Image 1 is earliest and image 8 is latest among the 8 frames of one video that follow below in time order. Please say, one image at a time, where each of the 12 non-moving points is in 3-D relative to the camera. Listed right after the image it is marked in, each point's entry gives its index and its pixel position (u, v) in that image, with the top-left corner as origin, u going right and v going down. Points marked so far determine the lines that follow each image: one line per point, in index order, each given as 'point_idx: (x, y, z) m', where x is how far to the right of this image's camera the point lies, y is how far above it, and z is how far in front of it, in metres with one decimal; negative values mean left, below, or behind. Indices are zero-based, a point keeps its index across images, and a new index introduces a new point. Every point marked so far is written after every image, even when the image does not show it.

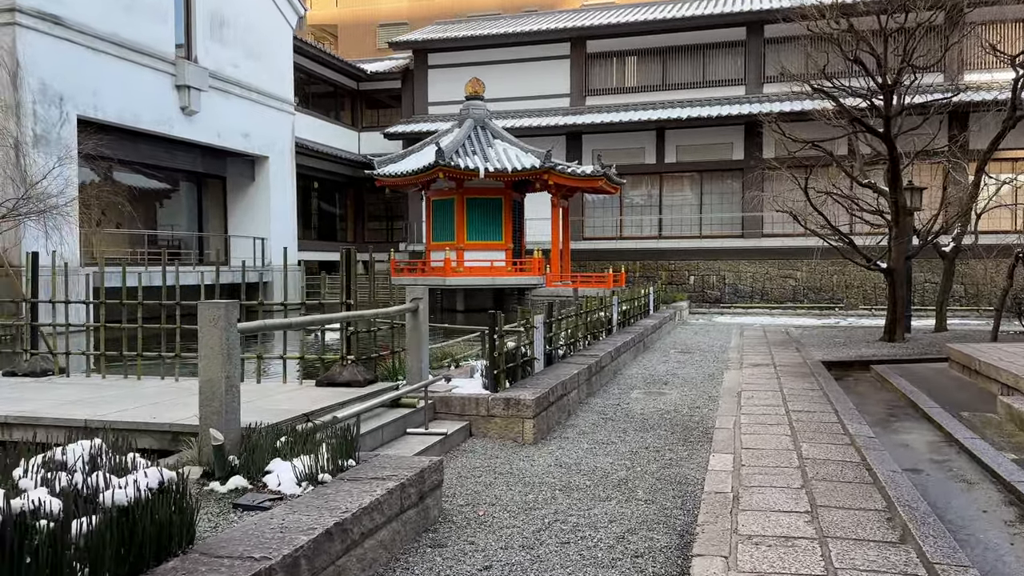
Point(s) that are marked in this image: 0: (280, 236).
0: (-5.6, +1.2, +19.7) m
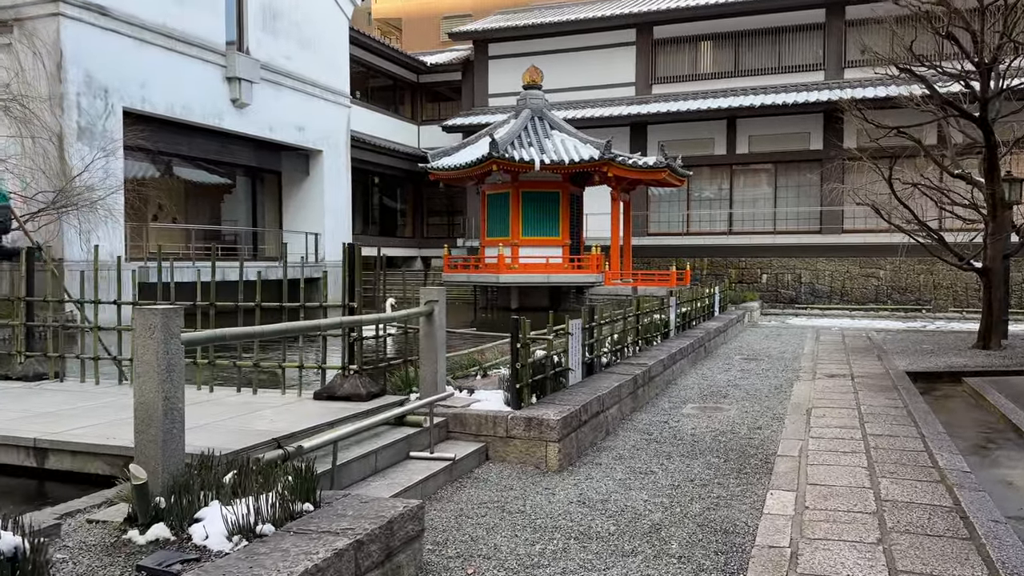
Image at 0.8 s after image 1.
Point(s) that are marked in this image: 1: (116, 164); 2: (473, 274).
0: (-4.2, +1.3, +19.3) m
1: (-6.3, +2.0, +13.1) m
2: (-0.8, +0.3, +17.5) m
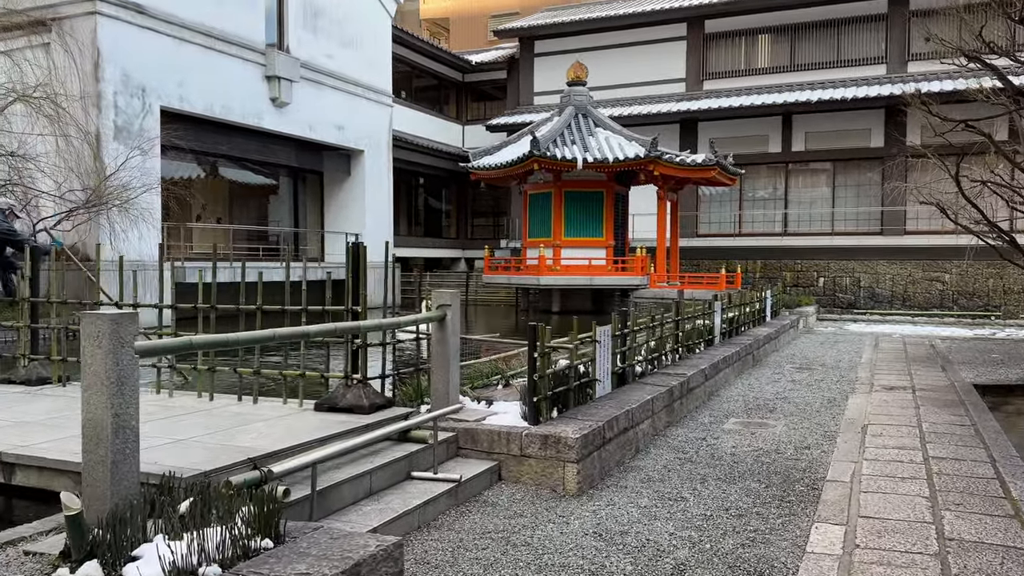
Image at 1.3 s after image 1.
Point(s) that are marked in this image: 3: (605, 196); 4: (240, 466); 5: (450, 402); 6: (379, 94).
0: (-3.2, +1.3, +19.1) m
1: (-5.7, +2.0, +13.0) m
2: (+0.1, +0.3, +17.1) m
3: (+2.0, +1.9, +17.0) m
4: (-1.2, -0.8, +3.6) m
5: (-0.4, -0.7, +5.3) m
6: (-3.1, +4.5, +18.9) m
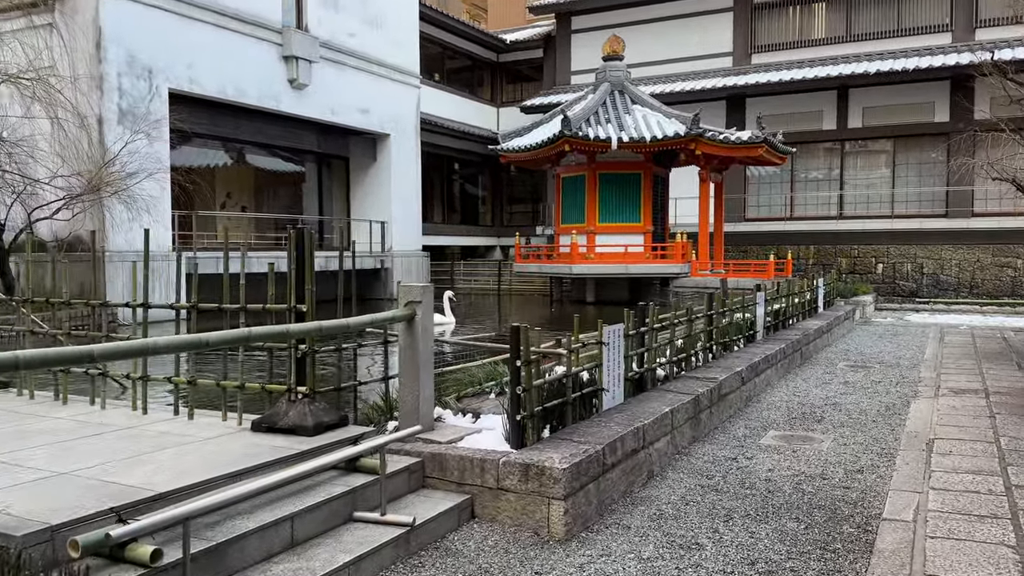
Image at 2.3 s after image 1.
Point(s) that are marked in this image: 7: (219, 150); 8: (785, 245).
0: (-2.4, +1.5, +18.3) m
1: (-5.3, +2.1, +12.4) m
2: (+0.7, +0.5, +16.2) m
3: (+2.6, +2.1, +16.0) m
4: (-1.4, -0.8, +2.8) m
5: (-0.5, -0.7, +4.4) m
6: (-2.4, +4.7, +18.1) m
7: (-5.4, +2.7, +16.5) m
8: (+6.4, +1.0, +19.2) m
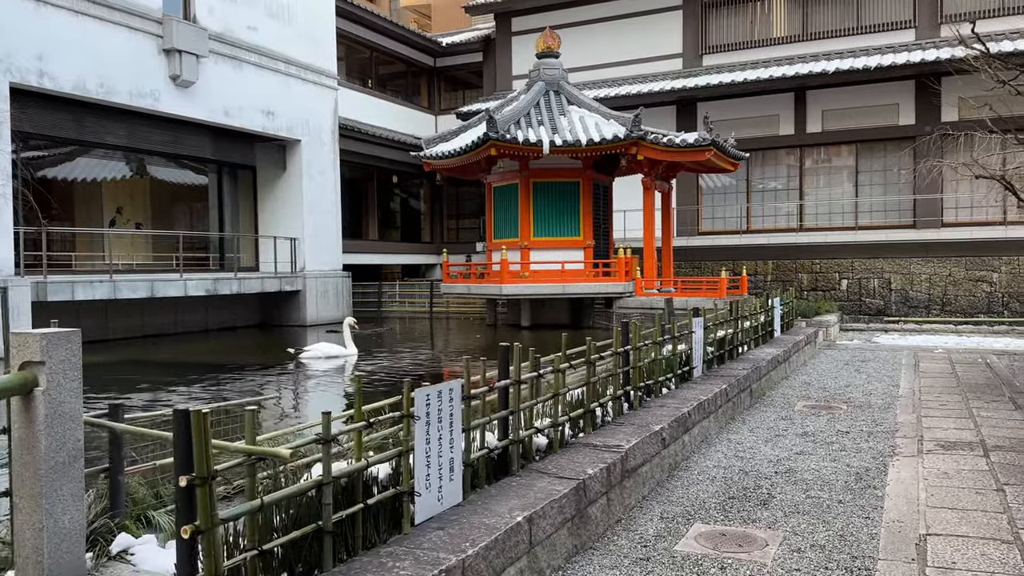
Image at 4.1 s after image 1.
0: (-3.8, +1.0, +16.4) m
1: (-6.5, +1.7, +10.4) m
2: (-0.6, +0.1, +14.3) m
3: (+1.2, +1.8, +14.2) m
4: (-2.2, -0.9, +0.8) m
5: (-1.4, -0.9, +2.5) m
6: (-3.8, +4.2, +16.3) m
7: (-6.8, +2.2, +14.5) m
8: (+4.9, +0.6, +17.6) m
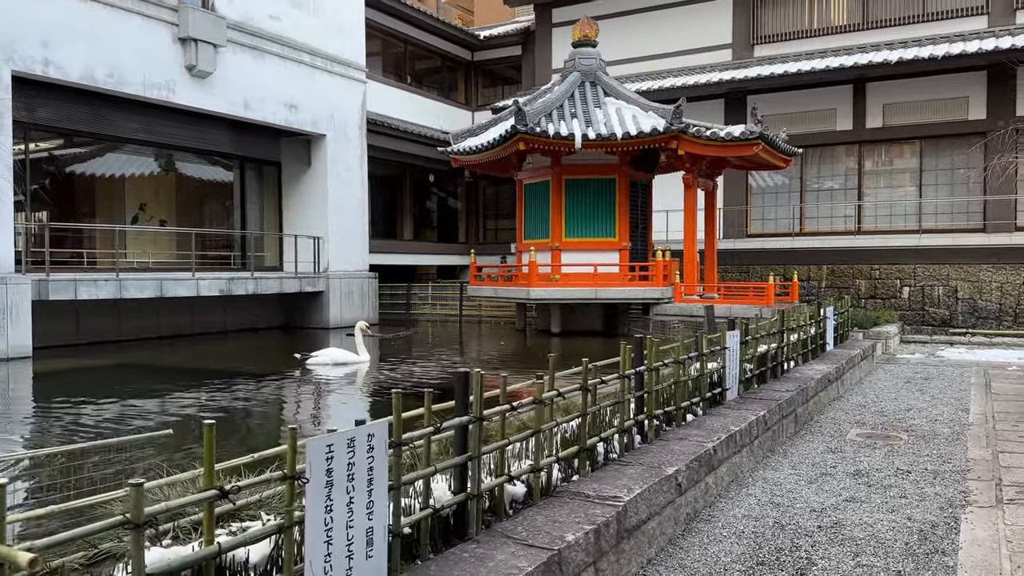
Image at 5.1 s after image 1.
0: (-3.2, +1.0, +15.8) m
1: (-6.2, +1.8, +10.0) m
2: (-0.2, 0.0, +13.5) m
3: (+1.7, +1.7, +13.3) m
4: (-2.6, -0.9, +0.1) m
5: (-1.6, -0.9, +1.7) m
6: (-3.1, +4.2, +15.6) m
7: (-6.3, +2.2, +14.1) m
8: (+5.6, +0.5, +16.4) m
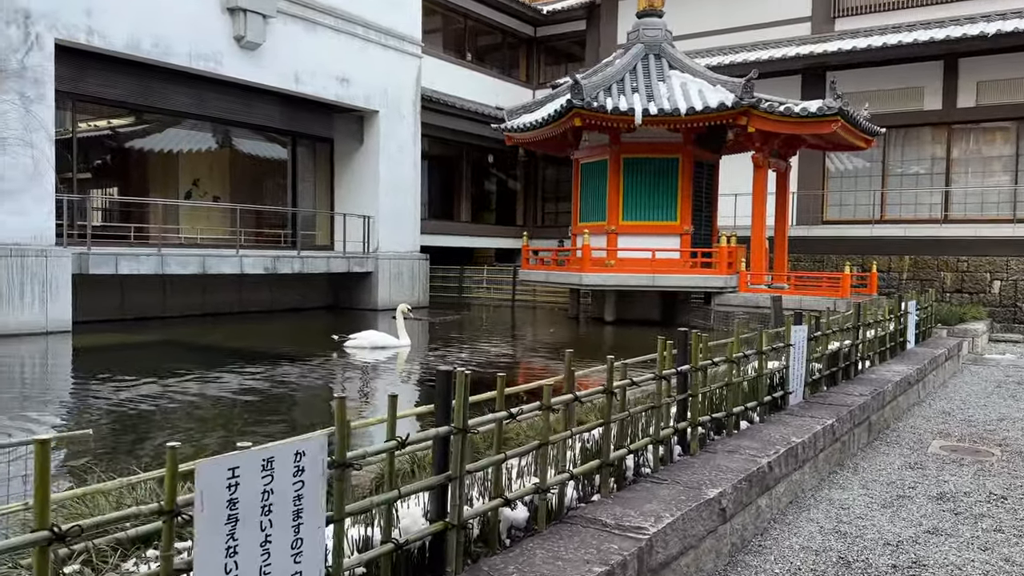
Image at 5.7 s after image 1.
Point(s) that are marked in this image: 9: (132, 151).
0: (-2.1, +1.4, +15.3) m
1: (-5.6, +2.1, +9.8) m
2: (+0.7, +0.3, +12.8) m
3: (+2.6, +1.9, +12.4) m
4: (-2.8, -0.8, -0.3) m
5: (-1.8, -0.8, +1.3) m
6: (-2.0, +4.6, +15.1) m
7: (-5.3, +2.6, +13.9) m
8: (+6.7, +0.6, +15.2) m
9: (-6.0, +2.2, +13.0) m
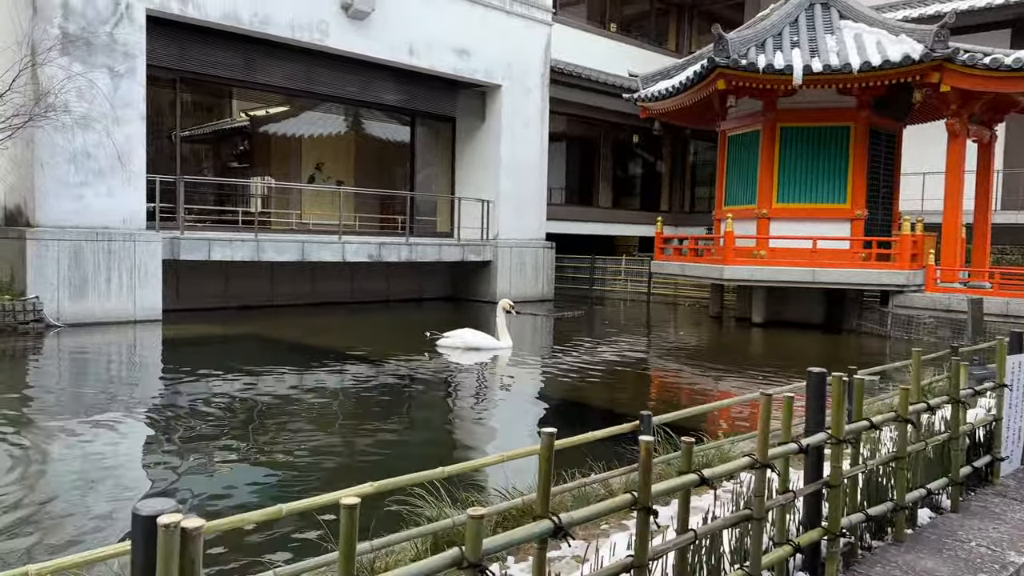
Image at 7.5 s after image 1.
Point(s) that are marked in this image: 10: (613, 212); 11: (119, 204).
0: (+0.2, +1.5, +14.0) m
1: (-4.3, +2.2, +9.2) m
2: (+2.5, +0.3, +11.0) m
3: (+4.3, +1.9, +10.2) m
4: (-3.6, -0.9, -1.1) m
5: (-2.3, -0.8, +0.2) m
6: (+0.3, +4.7, +13.7) m
7: (-3.2, +2.8, +13.2) m
8: (+8.8, +0.6, +12.2) m
9: (-4.1, +2.4, +12.4) m
10: (+2.3, +1.7, +18.6) m
11: (-4.5, +1.0, +9.3) m
